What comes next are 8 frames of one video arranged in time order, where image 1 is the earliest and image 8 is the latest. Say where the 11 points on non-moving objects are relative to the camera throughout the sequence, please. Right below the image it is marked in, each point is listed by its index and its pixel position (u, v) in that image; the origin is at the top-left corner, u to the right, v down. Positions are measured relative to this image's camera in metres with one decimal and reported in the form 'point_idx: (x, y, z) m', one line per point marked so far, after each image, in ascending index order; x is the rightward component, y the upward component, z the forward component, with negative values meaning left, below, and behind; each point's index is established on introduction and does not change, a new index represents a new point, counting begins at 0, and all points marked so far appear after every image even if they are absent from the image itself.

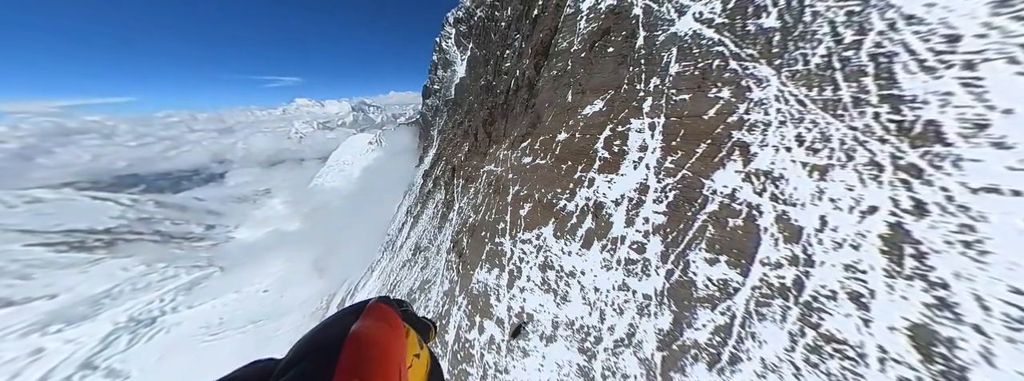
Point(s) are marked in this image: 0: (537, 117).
0: (+2.4, +6.4, +16.9) m
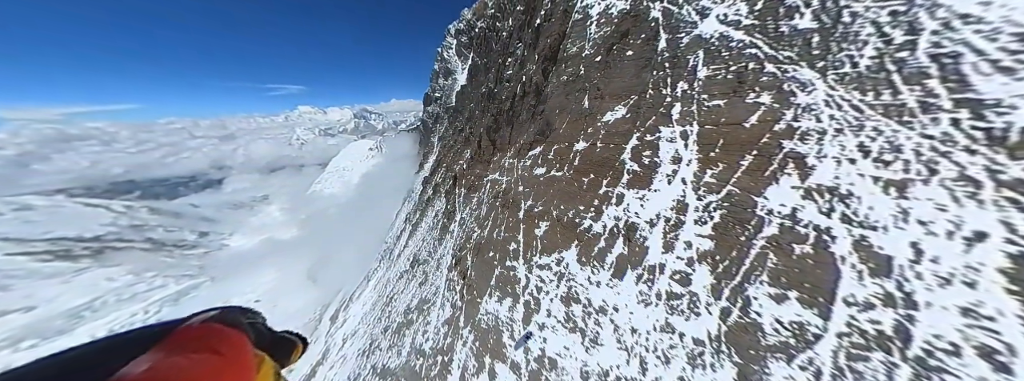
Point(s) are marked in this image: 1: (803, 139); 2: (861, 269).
0: (+3.1, +5.5, +15.9) m
1: (+10.3, +1.9, +6.9) m
2: (+9.6, -2.1, +5.3) m
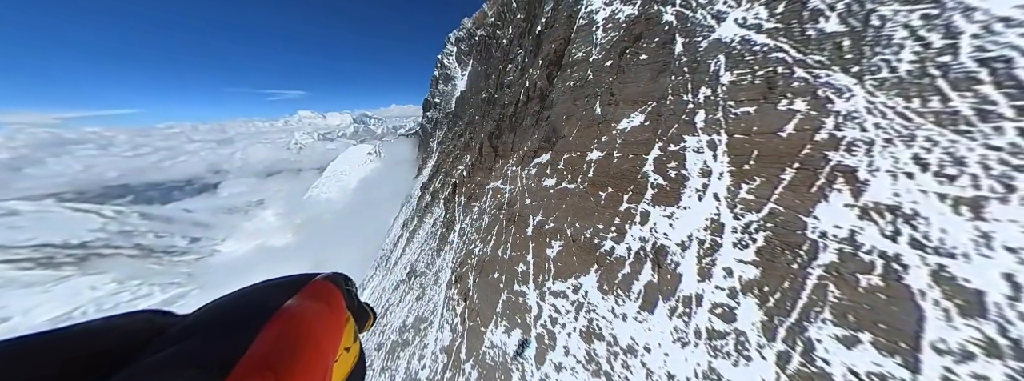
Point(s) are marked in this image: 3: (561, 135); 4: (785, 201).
0: (+3.4, +4.7, +15.1) m
1: (+10.7, +1.3, +6.1) m
2: (+10.0, -2.7, +4.4) m
3: (+3.9, +4.1, +14.3) m
4: (+9.3, -0.4, +6.6) m
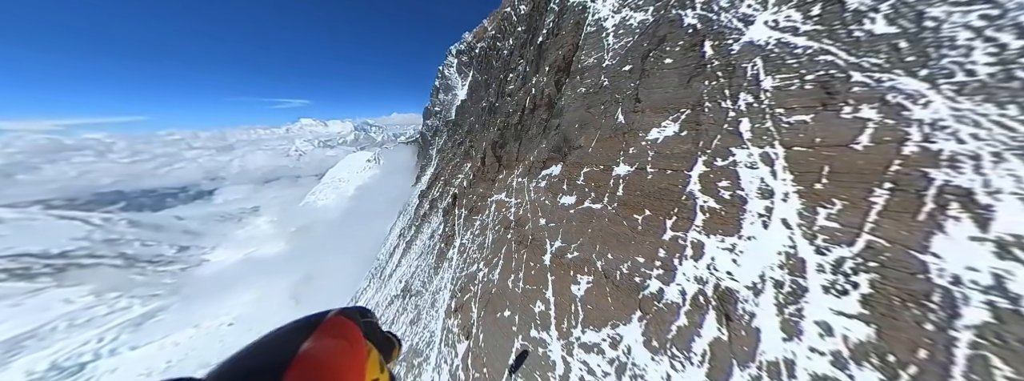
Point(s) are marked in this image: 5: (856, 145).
0: (+4.0, +3.6, +13.9) m
1: (+11.3, +0.6, +4.8) m
2: (+10.6, -3.3, +2.9) m
3: (+4.4, +3.1, +13.0) m
4: (+9.9, -1.1, +5.3) m
5: (+10.3, +1.4, +5.8) m
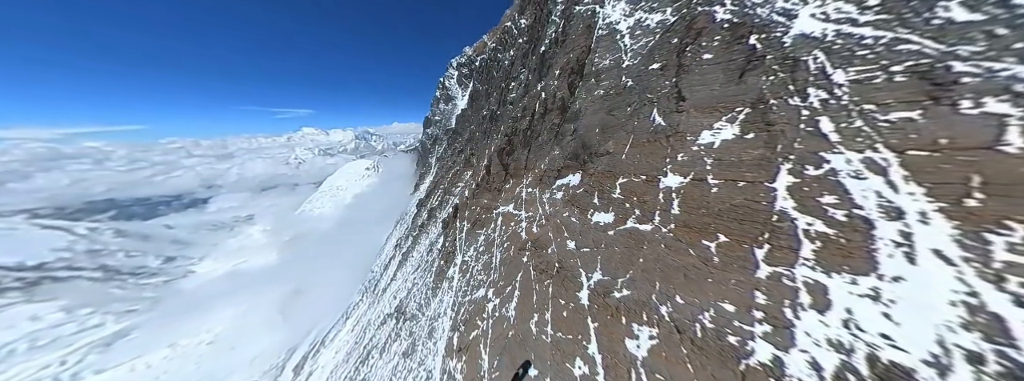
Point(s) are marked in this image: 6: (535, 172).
0: (+4.7, +2.8, +12.4) m
1: (+12.1, +0.2, +3.2) m
2: (+11.4, -3.6, +1.2) m
3: (+5.2, +2.4, +11.5) m
4: (+10.7, -1.5, +3.6) m
5: (+11.1, +1.0, +4.2) m
6: (+1.9, +1.6, +16.0) m
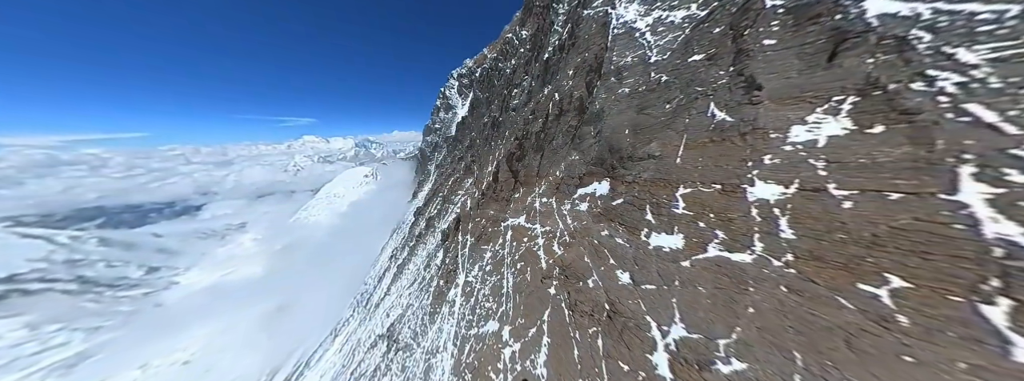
0: (+5.6, +2.2, +10.7) m
1: (+13.0, 0.0, +1.5) m
2: (+12.3, -3.7, -0.7) m
3: (+6.0, +1.8, +9.8) m
4: (+11.6, -1.7, +1.8) m
5: (+12.0, +0.7, +2.5) m
6: (+2.7, +0.9, +14.2) m
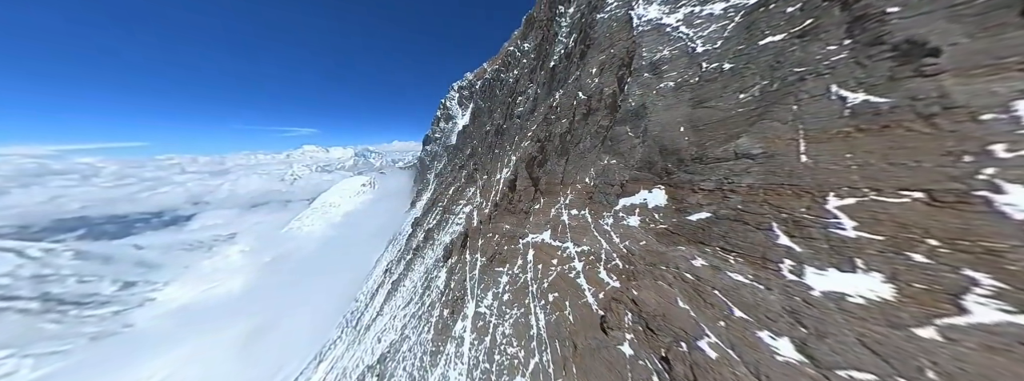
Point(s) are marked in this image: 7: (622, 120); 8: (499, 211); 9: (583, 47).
0: (+6.9, +1.8, +8.7) m
1: (+14.5, 0.0, -0.5) m
2: (+13.8, -3.5, -2.9) m
3: (+7.4, +1.4, +7.8) m
4: (+13.1, -1.7, -0.3) m
5: (+13.5, +0.7, +0.5) m
6: (+4.0, +0.2, +12.1) m
7: (+6.5, +4.2, +11.3) m
8: (-1.4, -1.8, +18.0) m
9: (+8.0, +15.1, +19.0) m
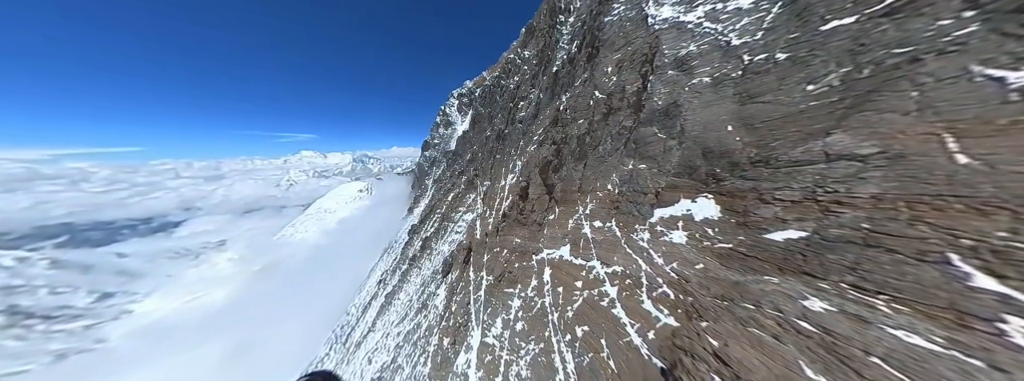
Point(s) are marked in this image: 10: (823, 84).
0: (+7.6, +1.4, +7.3) m
1: (+15.3, -0.1, -1.8) m
2: (+14.6, -3.5, -4.4) m
3: (+8.1, +1.1, +6.4) m
4: (+13.9, -1.7, -1.7) m
5: (+14.3, +0.6, -0.8) m
6: (+4.7, -0.3, +10.7) m
7: (+7.2, +3.7, +10.1) m
8: (-0.8, -2.4, +16.4) m
9: (+8.7, +14.4, +18.1) m
10: (+9.7, +3.4, +6.0) m
